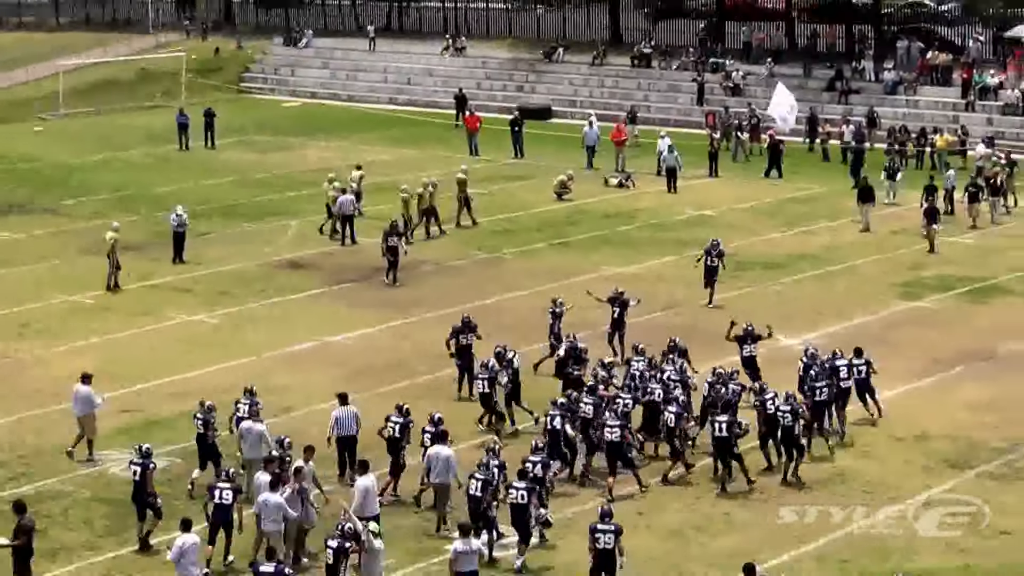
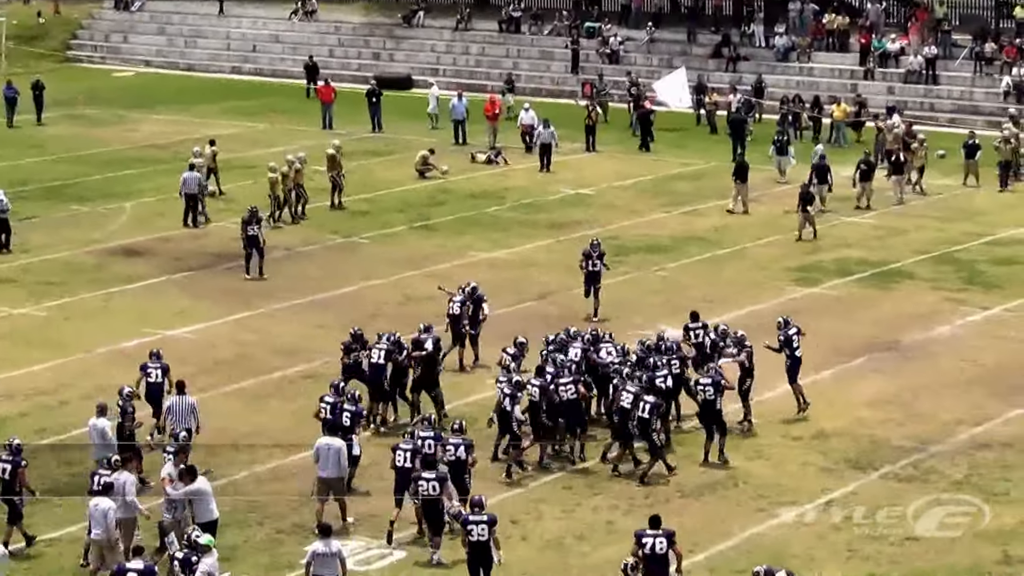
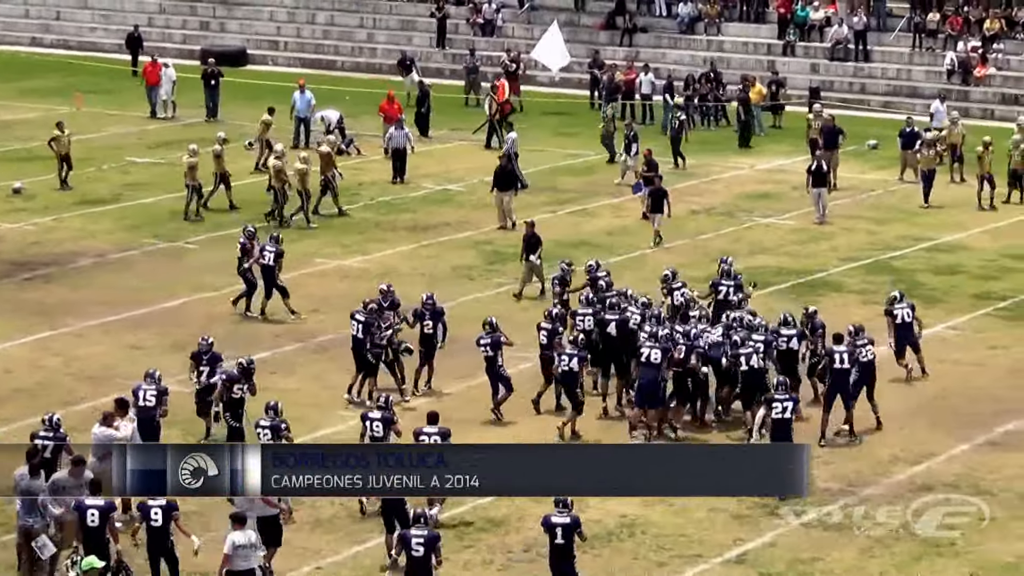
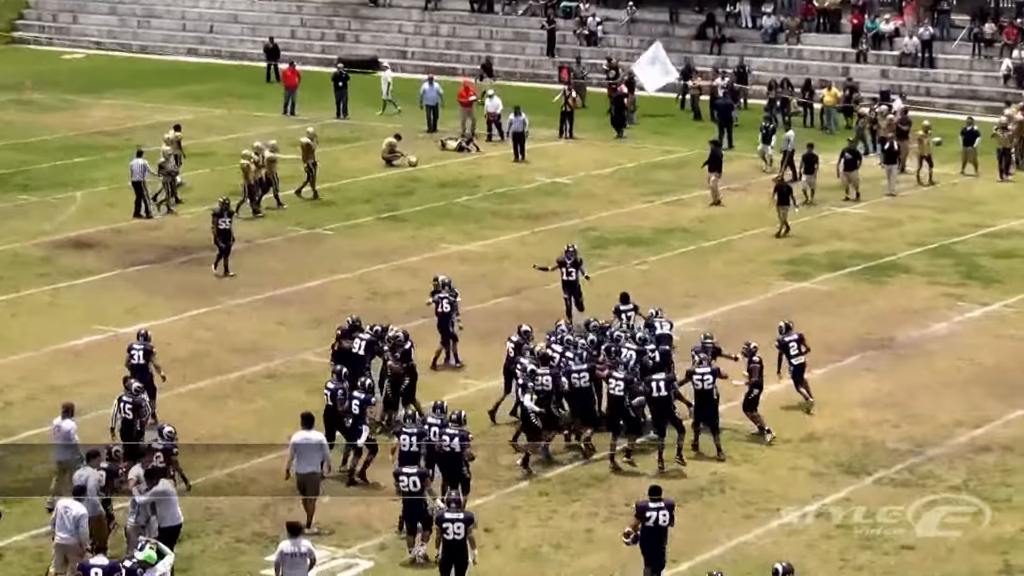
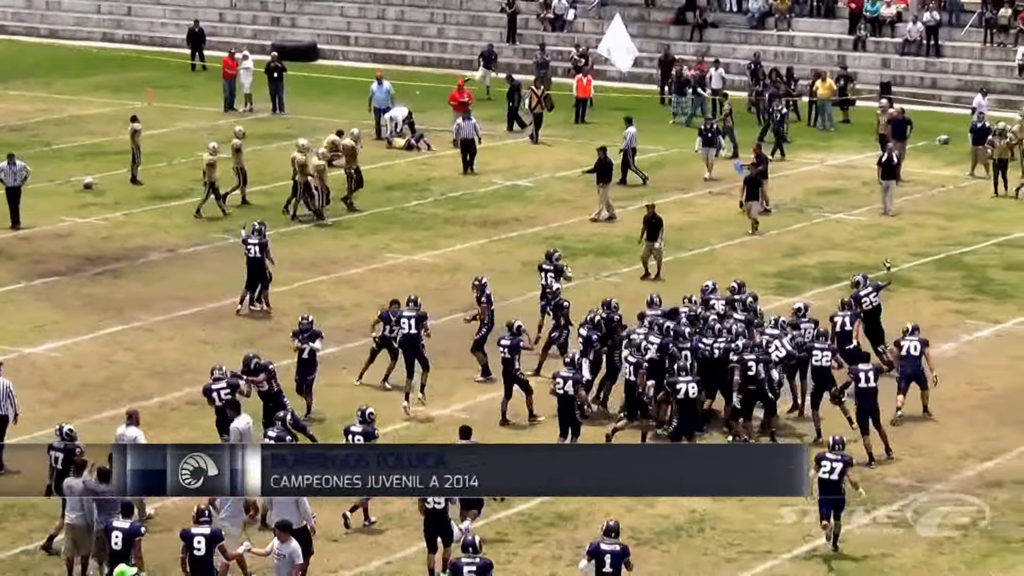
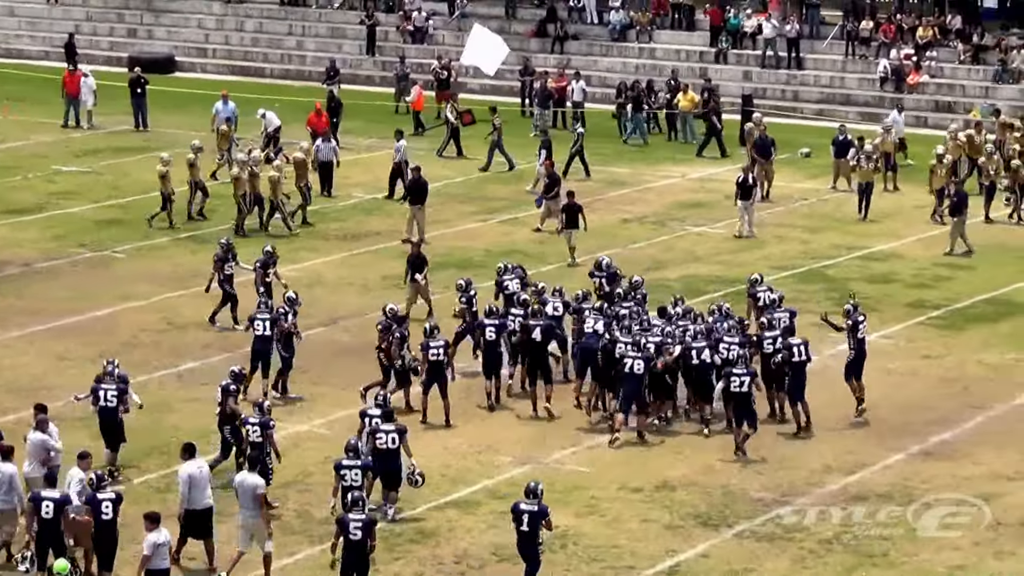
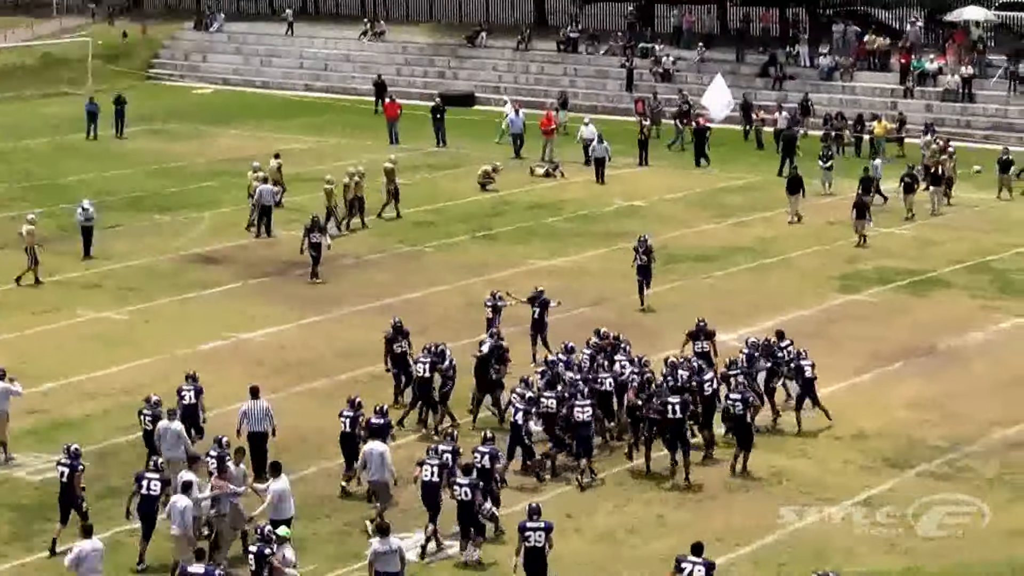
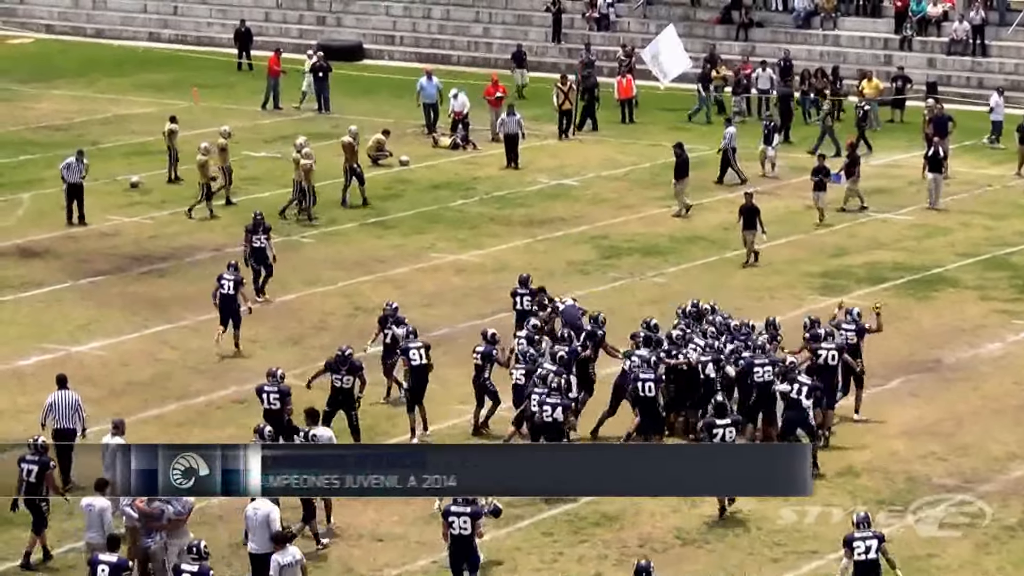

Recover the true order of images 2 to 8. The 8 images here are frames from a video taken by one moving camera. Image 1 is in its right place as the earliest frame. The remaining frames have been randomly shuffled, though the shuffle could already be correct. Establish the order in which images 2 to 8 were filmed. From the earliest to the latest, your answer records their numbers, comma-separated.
7, 2, 4, 8, 5, 3, 6
